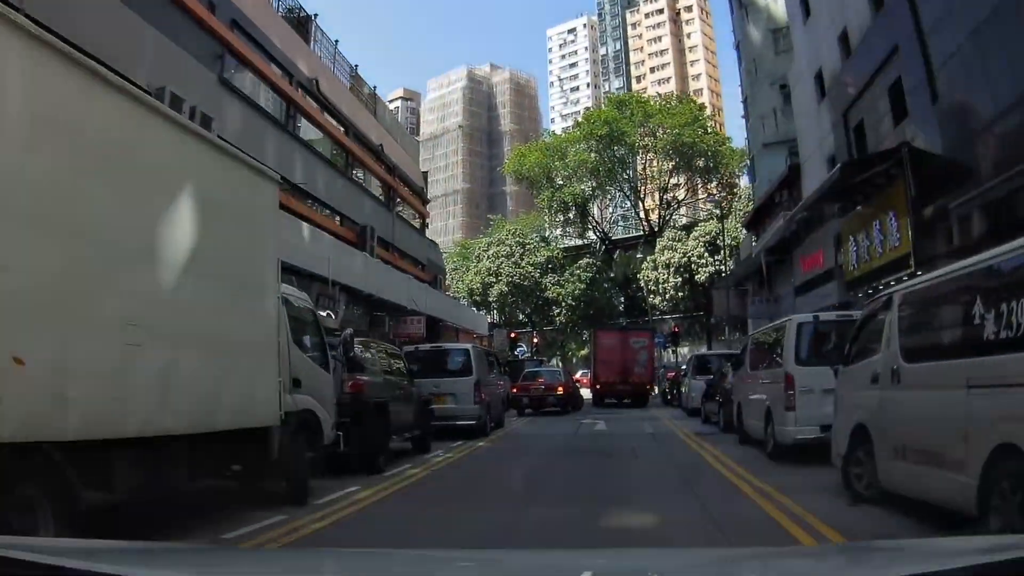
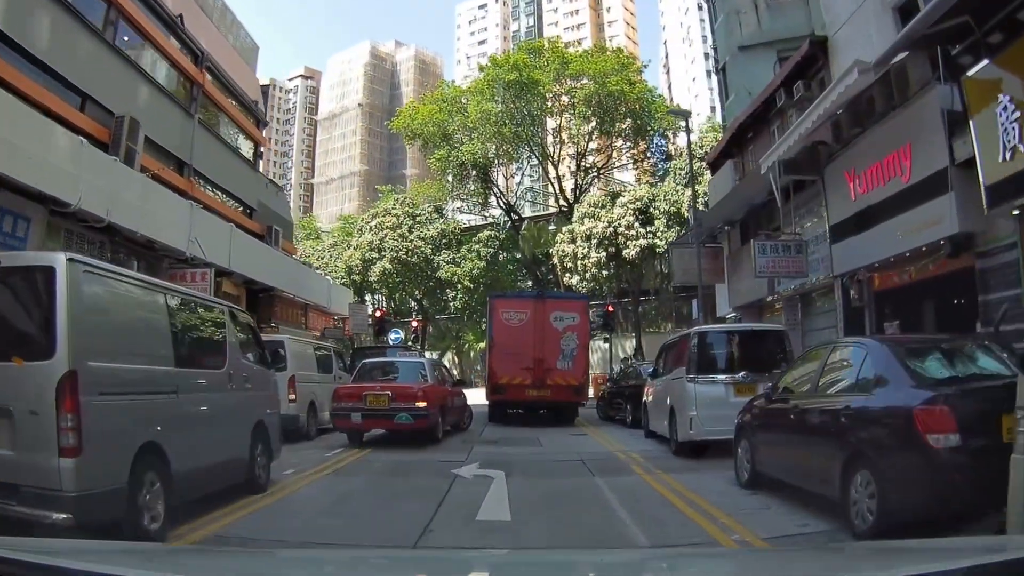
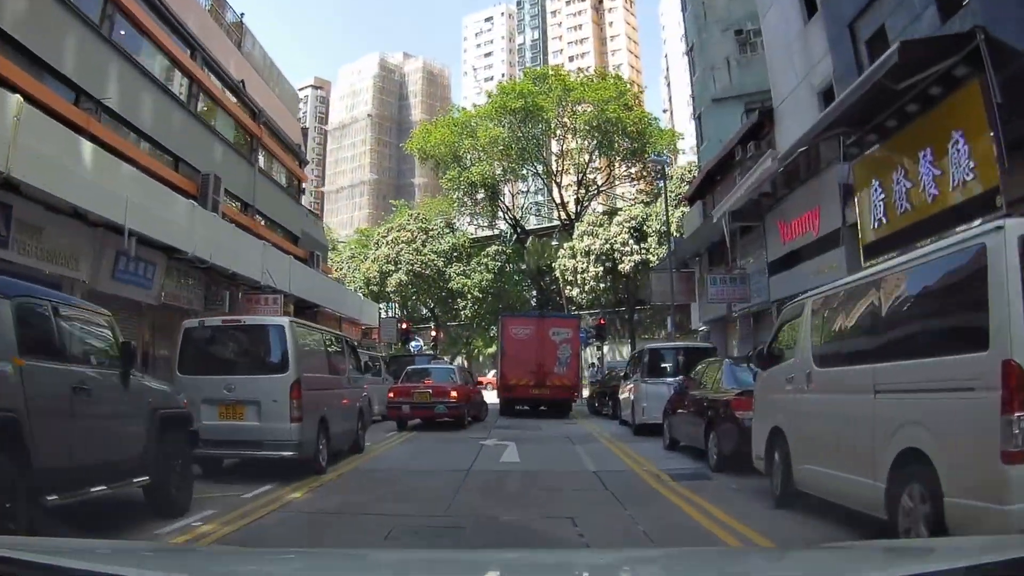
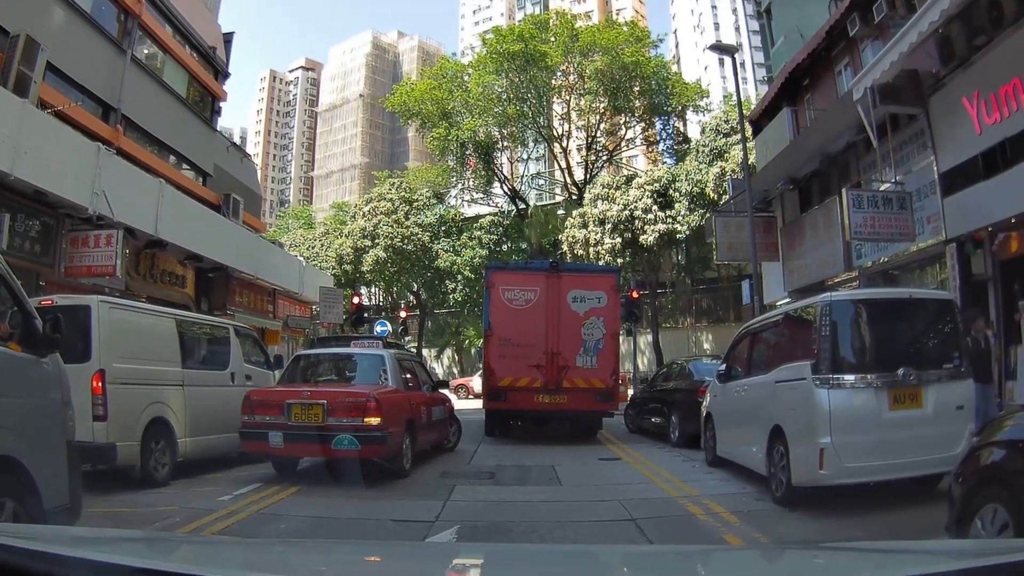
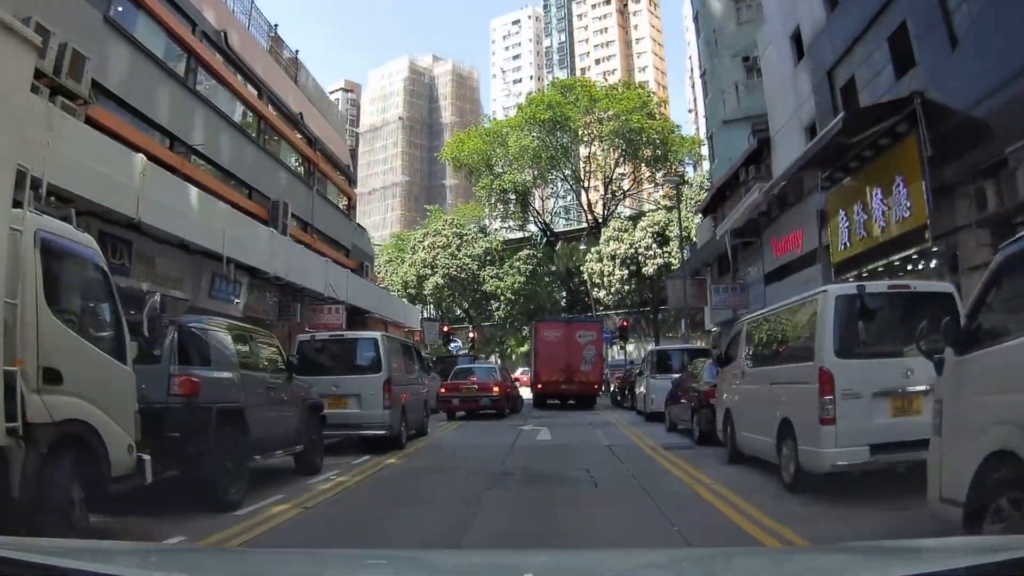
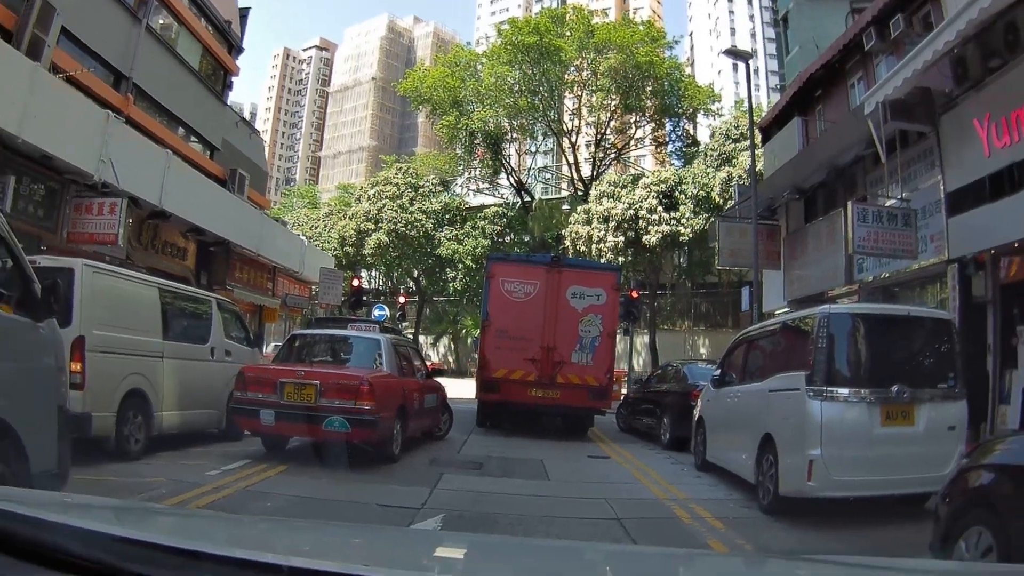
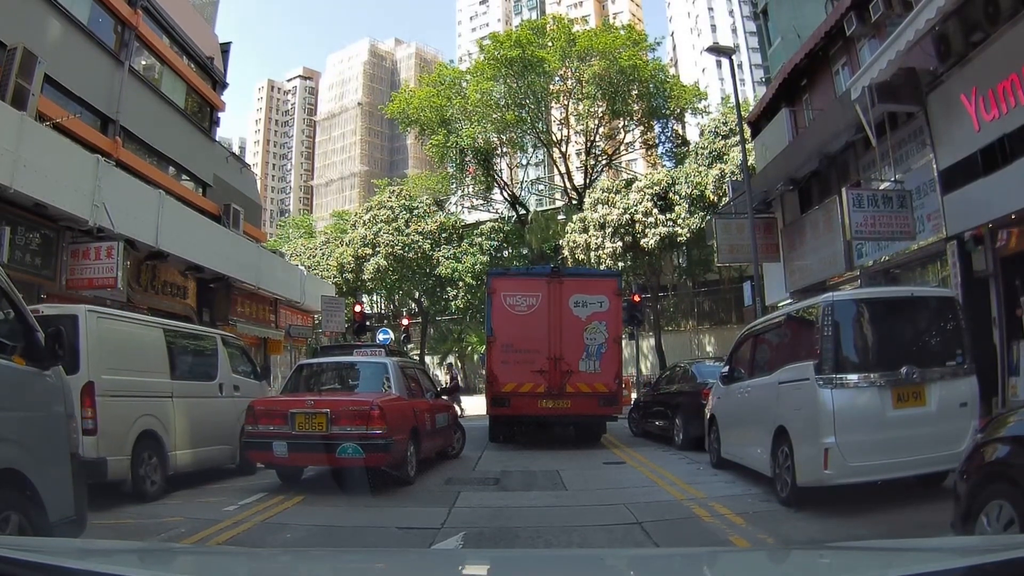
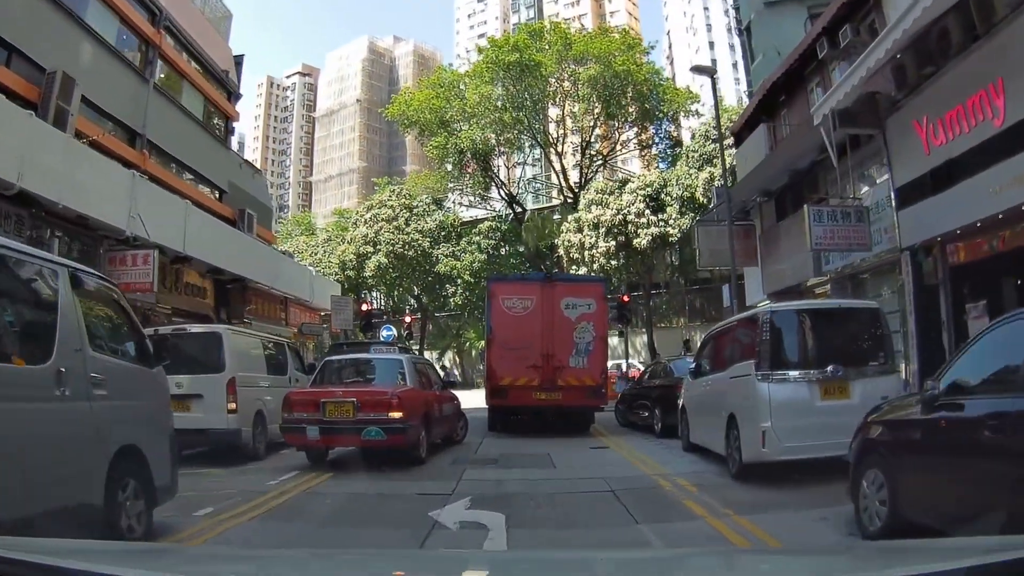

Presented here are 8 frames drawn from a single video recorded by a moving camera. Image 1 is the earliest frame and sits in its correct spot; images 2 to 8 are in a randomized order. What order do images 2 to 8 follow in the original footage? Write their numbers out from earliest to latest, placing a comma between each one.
5, 3, 2, 8, 7, 6, 4
